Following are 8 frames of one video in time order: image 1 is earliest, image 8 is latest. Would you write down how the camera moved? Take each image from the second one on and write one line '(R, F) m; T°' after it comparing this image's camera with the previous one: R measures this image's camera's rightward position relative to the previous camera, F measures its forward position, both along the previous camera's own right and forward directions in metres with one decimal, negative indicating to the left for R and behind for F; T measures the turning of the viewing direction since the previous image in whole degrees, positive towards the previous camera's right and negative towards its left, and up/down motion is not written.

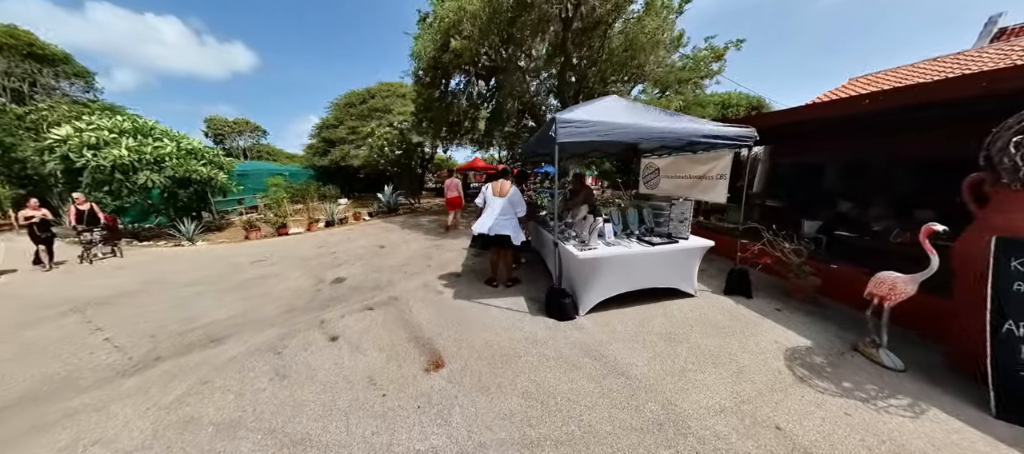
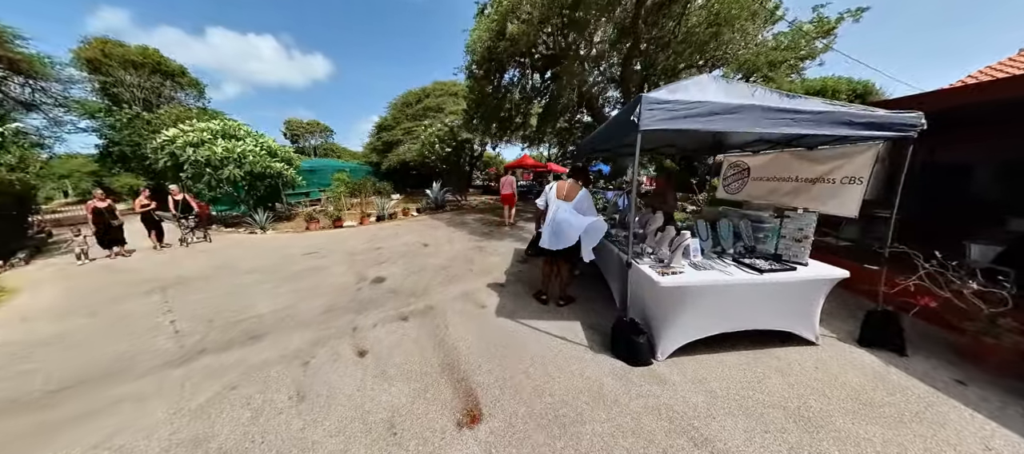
(-0.1, +0.5) m; -9°
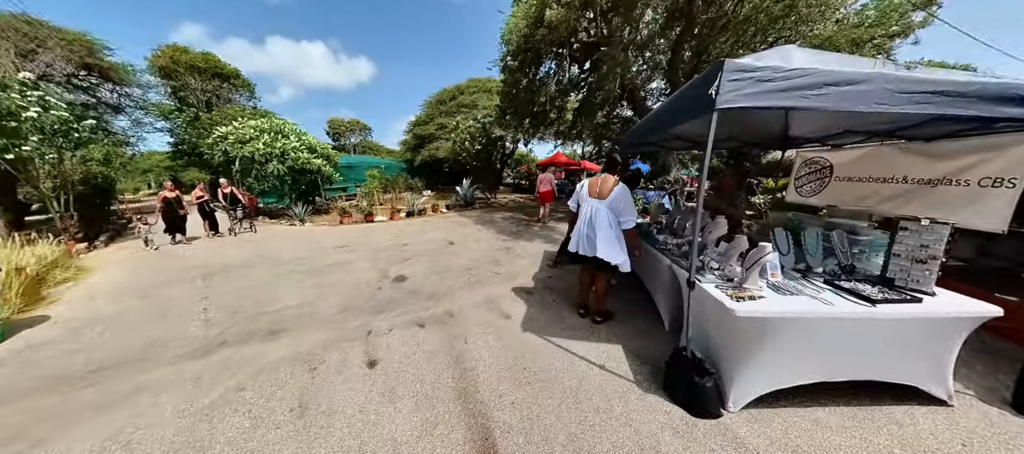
(0.0, +0.3) m; -6°
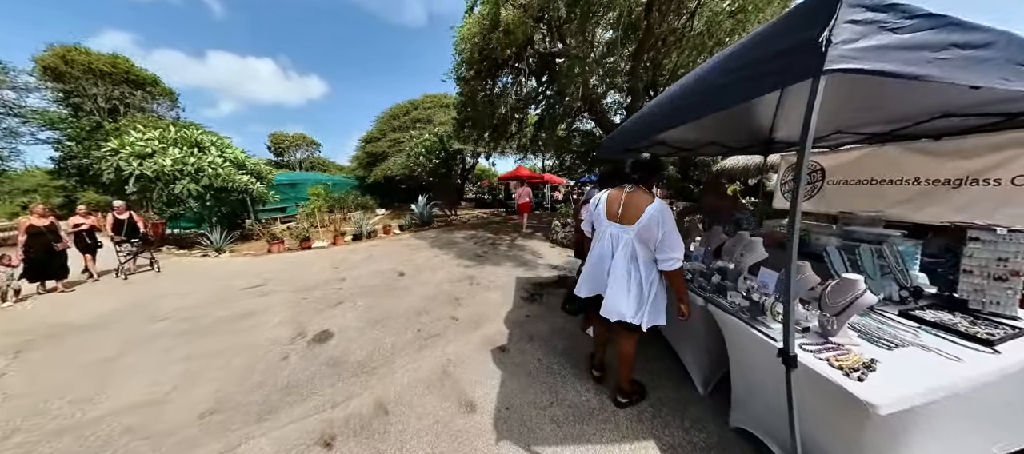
(0.0, +0.8) m; +7°
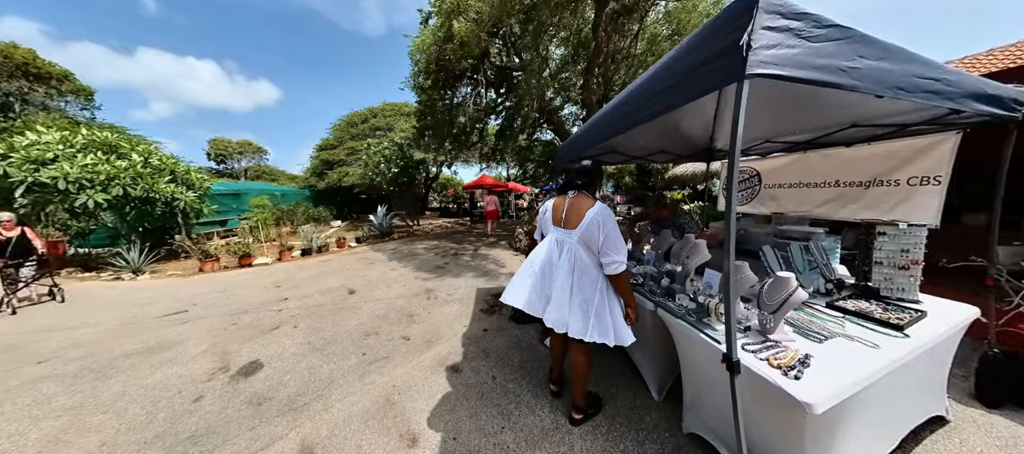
(+0.1, +0.1) m; +6°
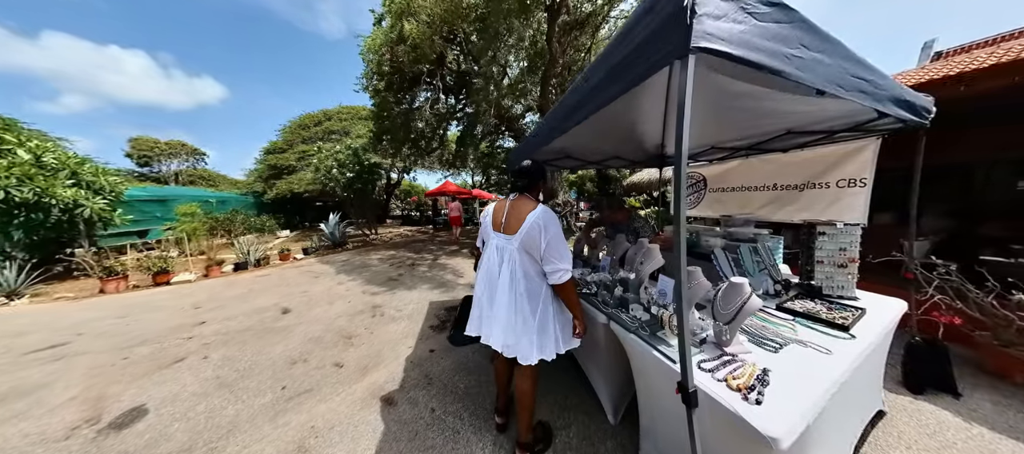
(+0.2, +0.2) m; +6°
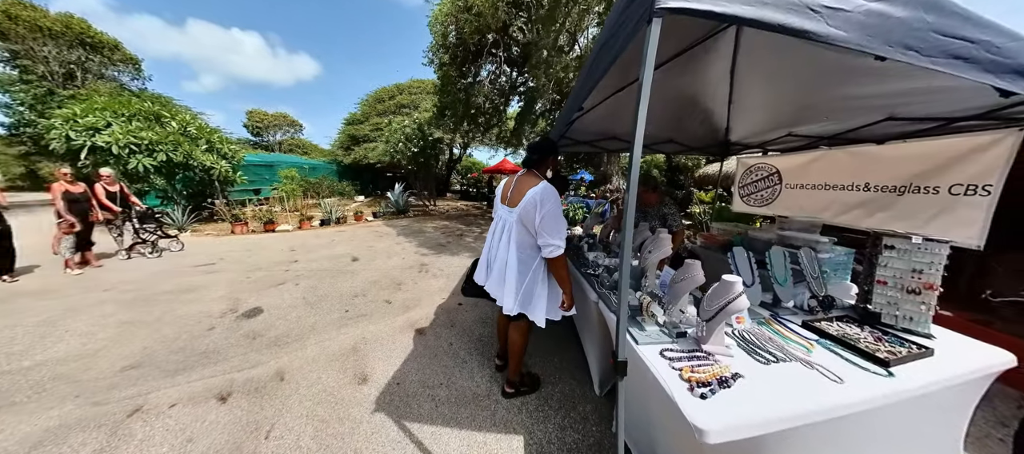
(+0.2, -0.2) m; -11°
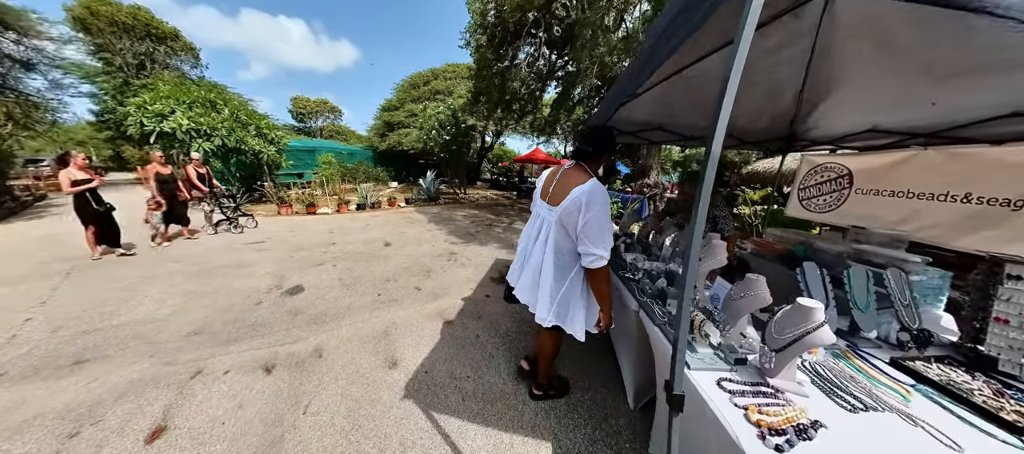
(-0.1, +0.1) m; -5°
